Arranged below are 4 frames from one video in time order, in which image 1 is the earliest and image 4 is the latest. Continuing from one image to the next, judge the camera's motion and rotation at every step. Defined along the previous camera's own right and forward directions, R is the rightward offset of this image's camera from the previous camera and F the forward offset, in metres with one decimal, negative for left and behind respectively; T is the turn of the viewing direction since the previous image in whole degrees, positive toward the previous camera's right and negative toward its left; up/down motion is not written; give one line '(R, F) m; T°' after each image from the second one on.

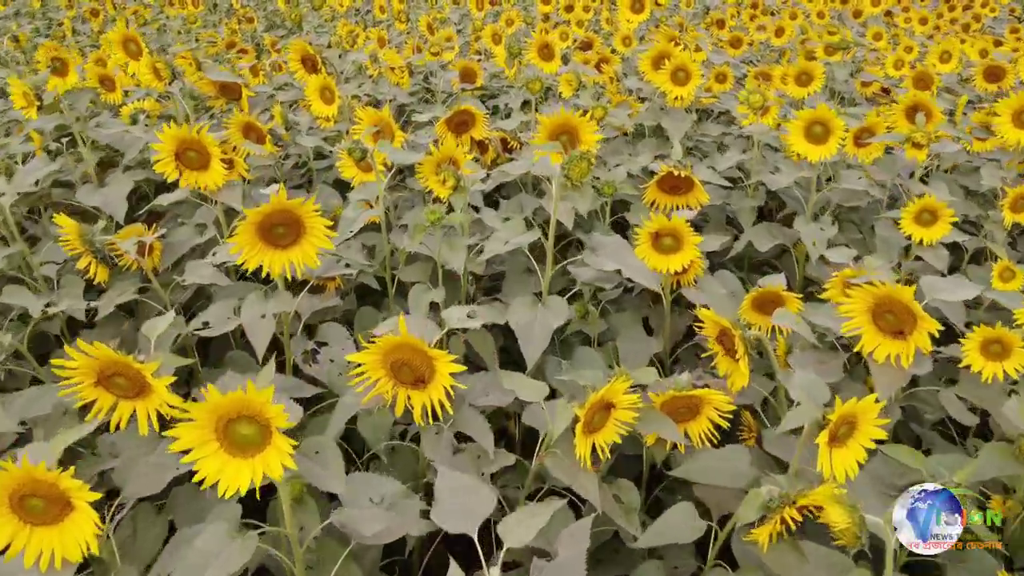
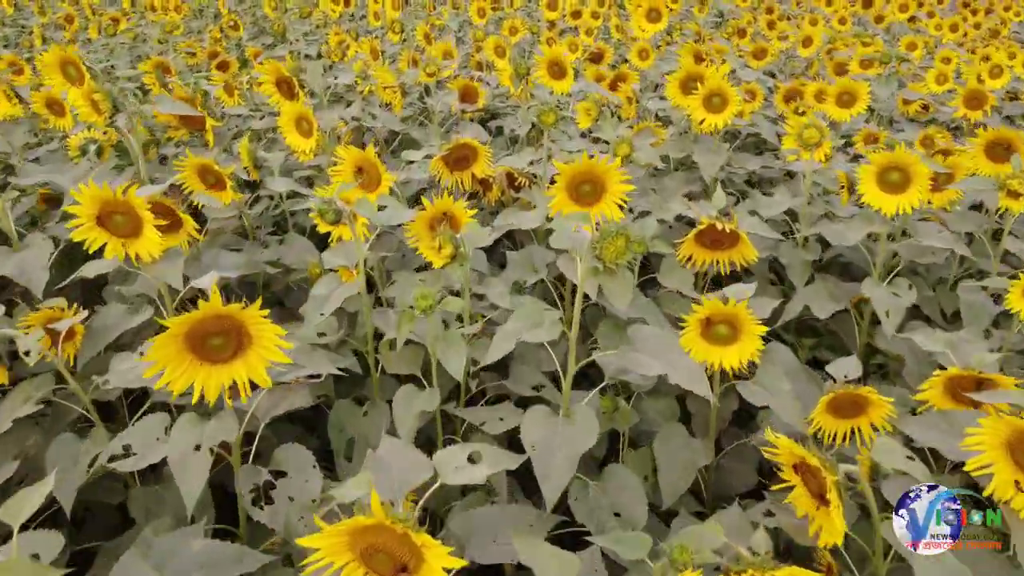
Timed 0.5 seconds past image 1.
(0.0, +0.4) m; 0°
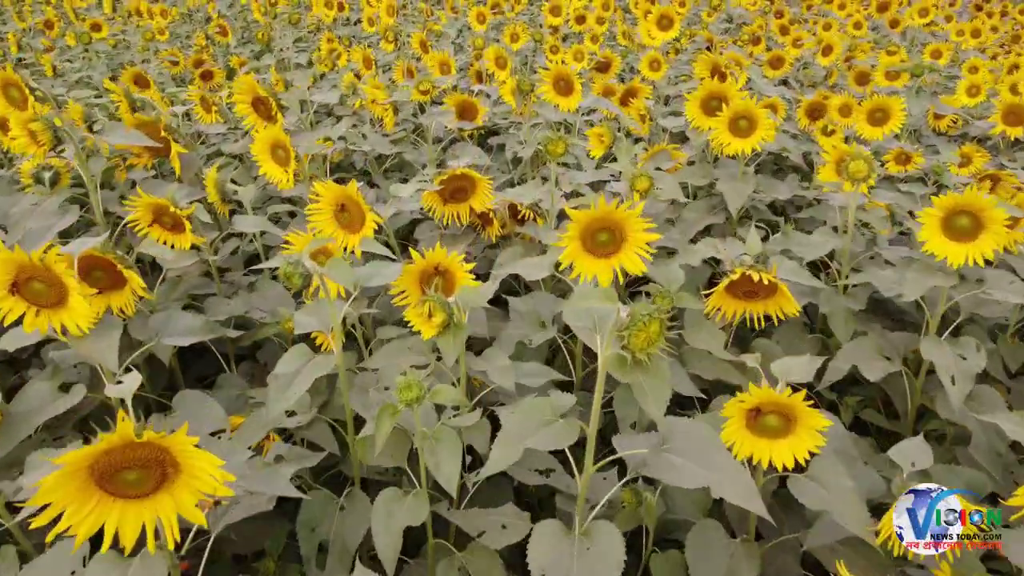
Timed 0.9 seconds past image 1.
(0.0, +0.3) m; 0°
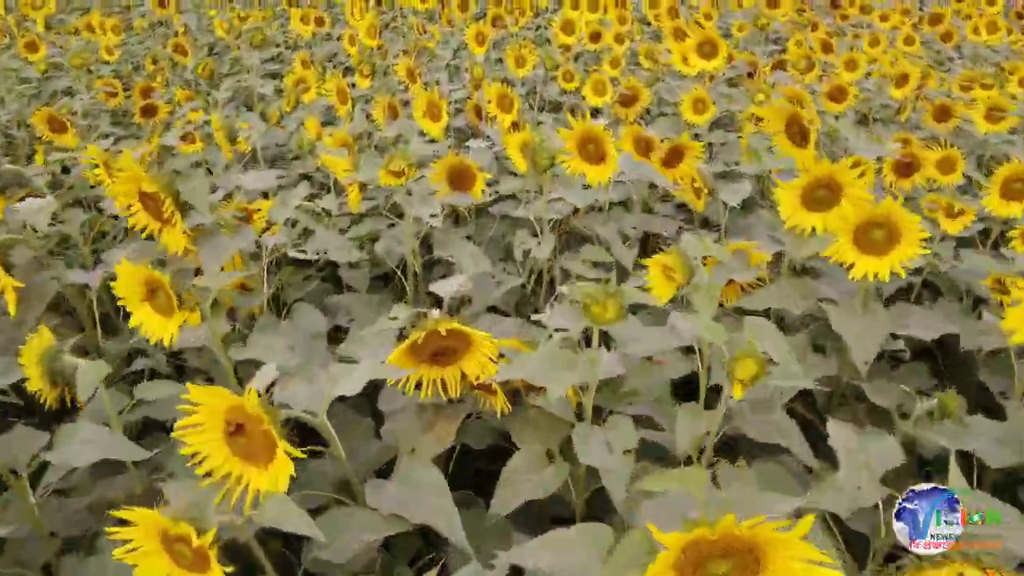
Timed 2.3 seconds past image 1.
(0.0, +0.8) m; 0°
